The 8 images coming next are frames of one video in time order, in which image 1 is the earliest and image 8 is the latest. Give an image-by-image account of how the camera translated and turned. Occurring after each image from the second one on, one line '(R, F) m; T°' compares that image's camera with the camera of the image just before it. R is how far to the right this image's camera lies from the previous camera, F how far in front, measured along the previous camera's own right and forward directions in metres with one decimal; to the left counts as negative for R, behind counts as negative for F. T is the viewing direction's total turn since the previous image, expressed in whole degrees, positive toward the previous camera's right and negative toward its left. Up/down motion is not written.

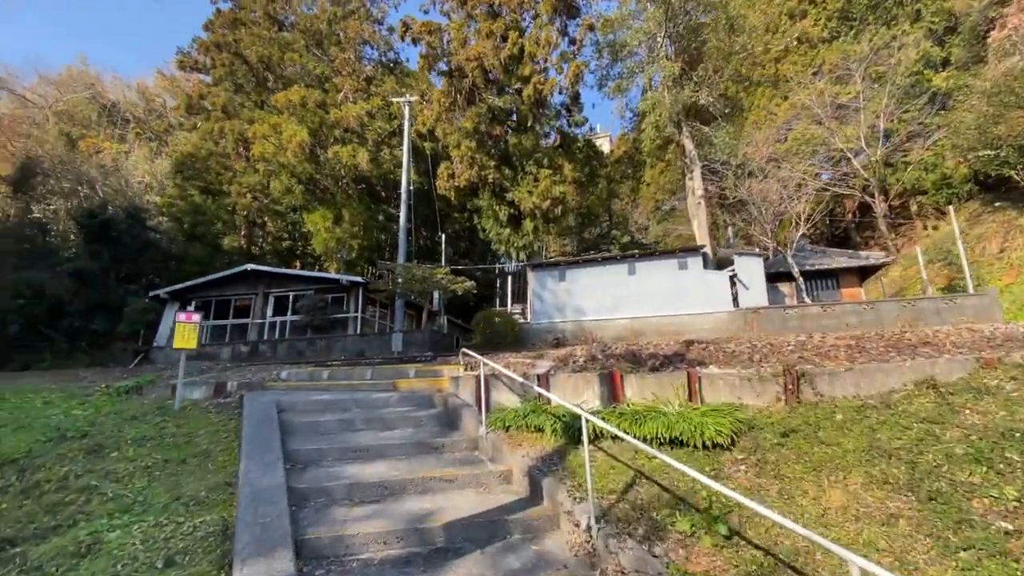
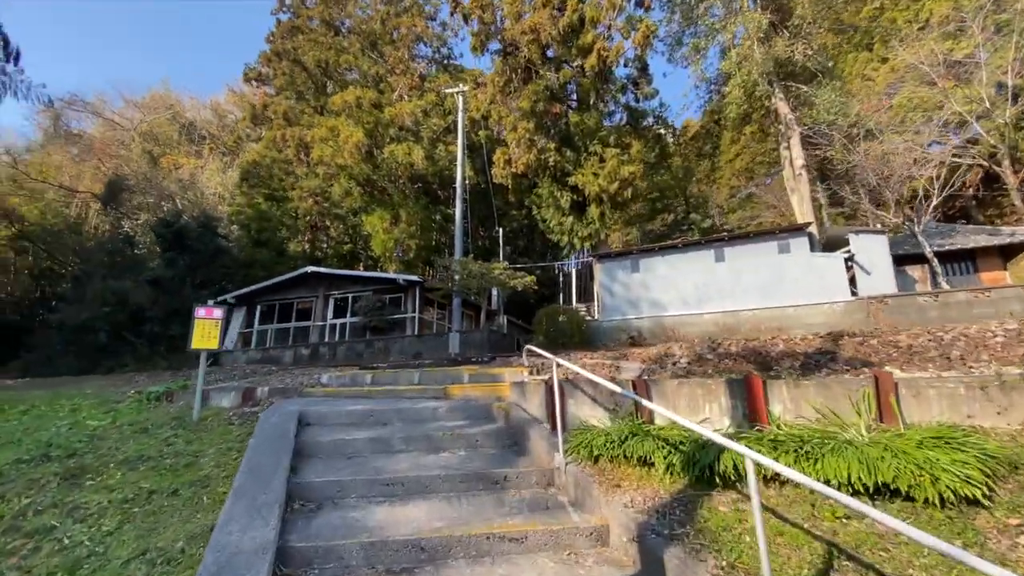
(-0.2, +1.5) m; -7°
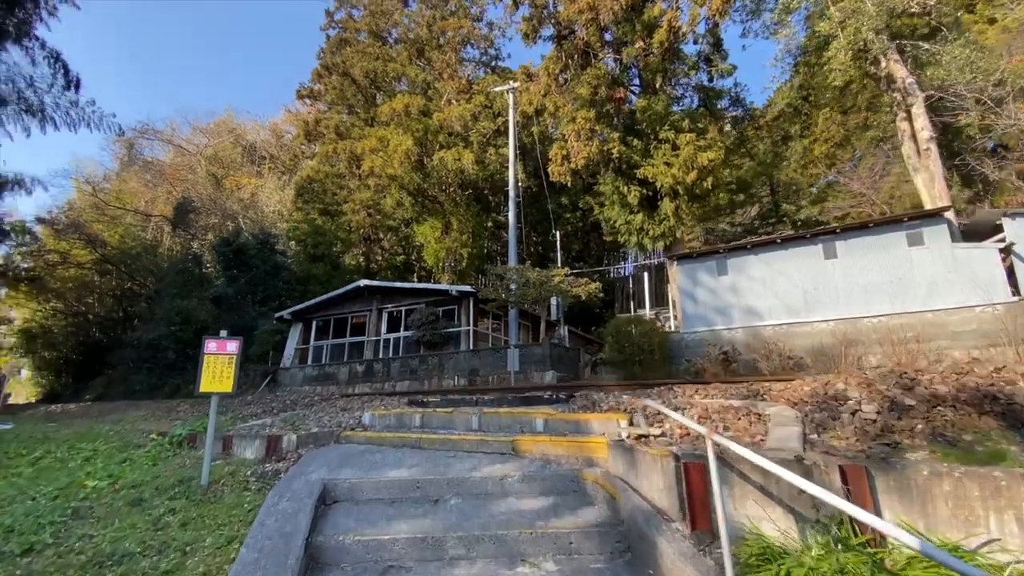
(-0.3, +1.5) m; -6°
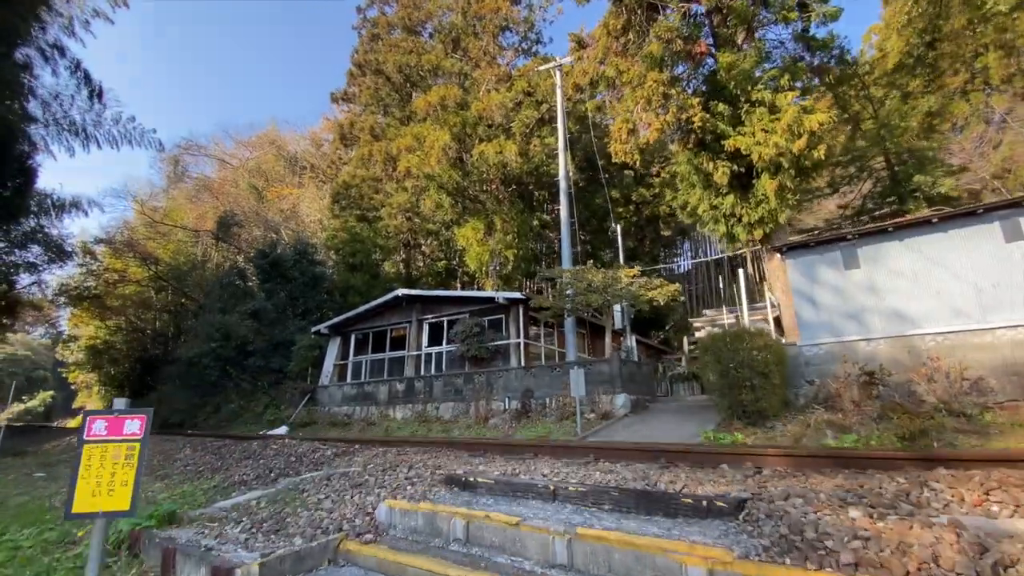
(-0.4, +2.2) m; -5°
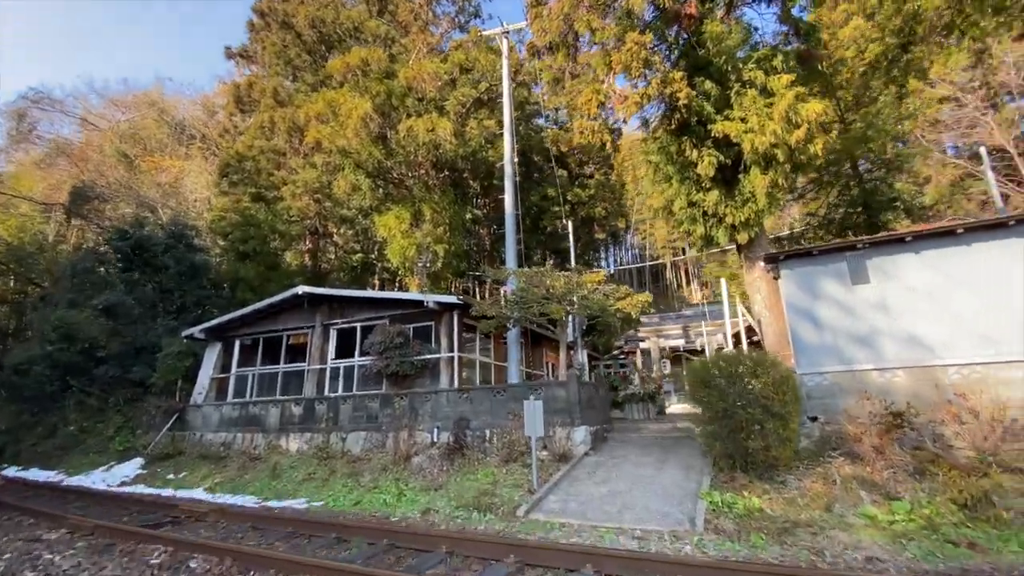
(-0.3, +2.5) m; +10°
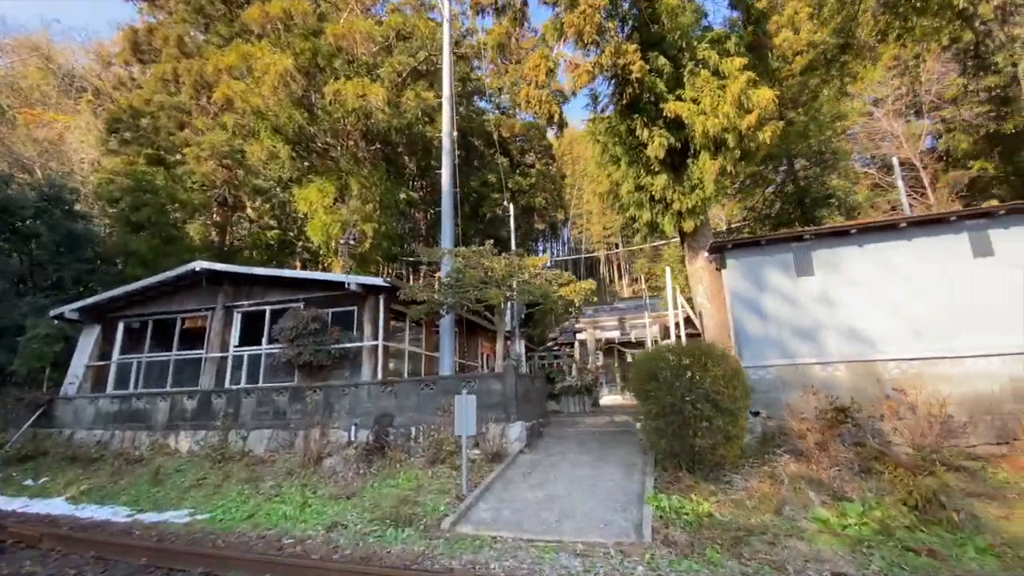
(0.0, +0.9) m; +8°
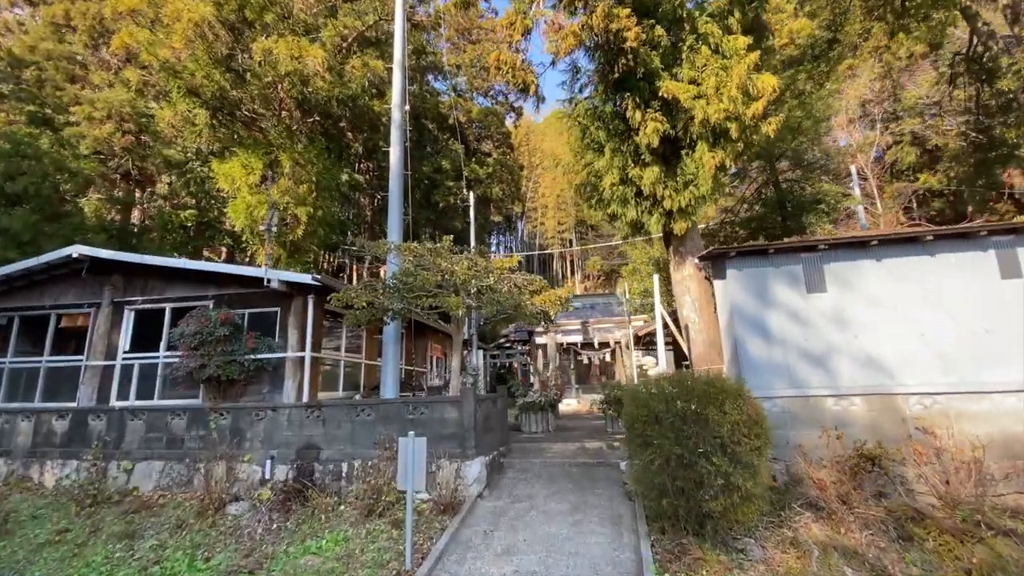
(-0.2, +1.5) m; +6°
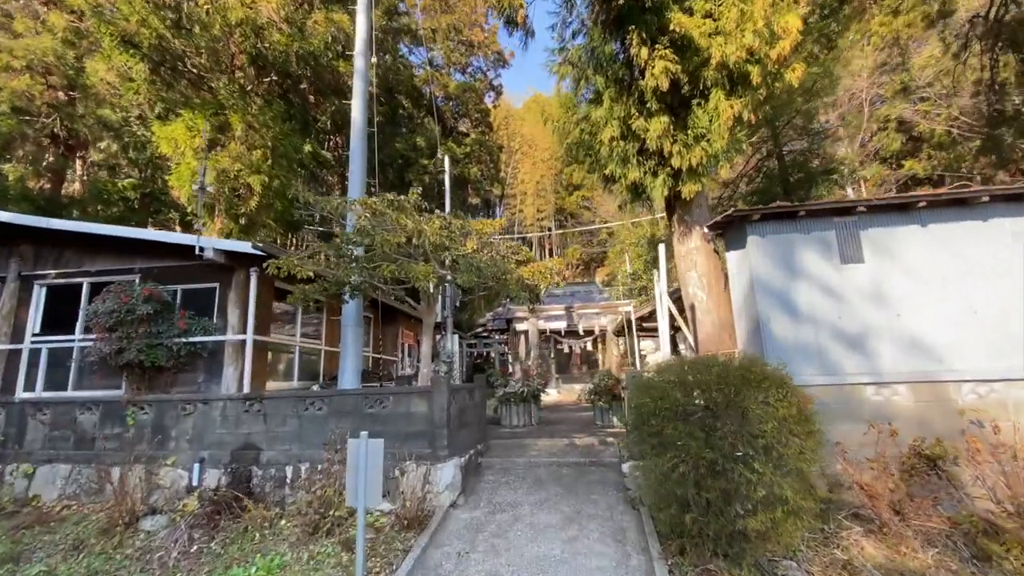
(-0.1, +1.1) m; +3°
